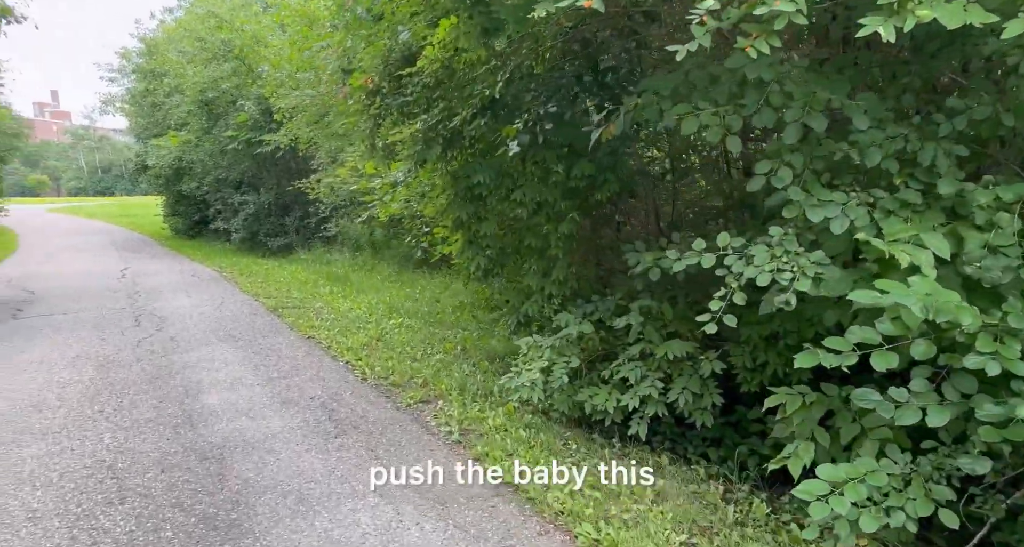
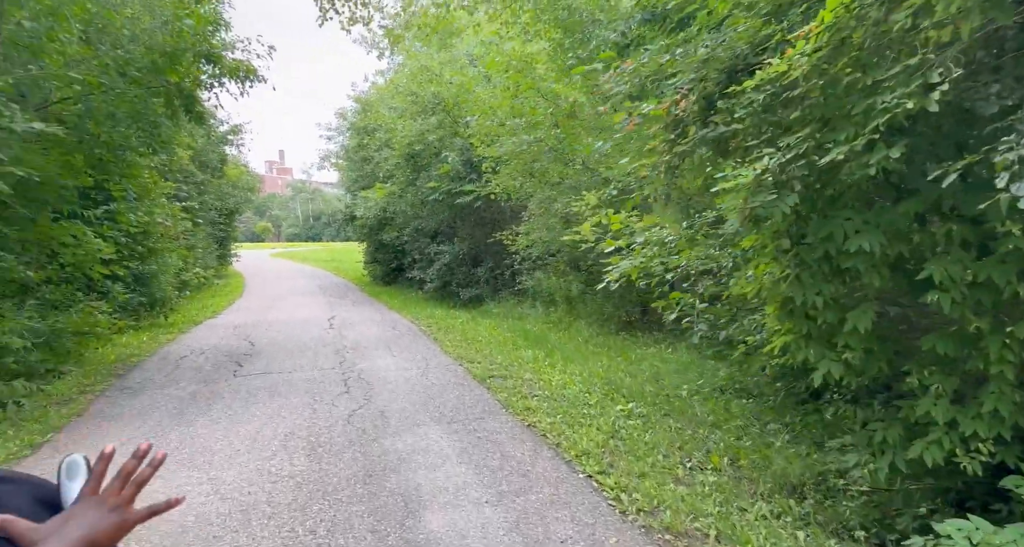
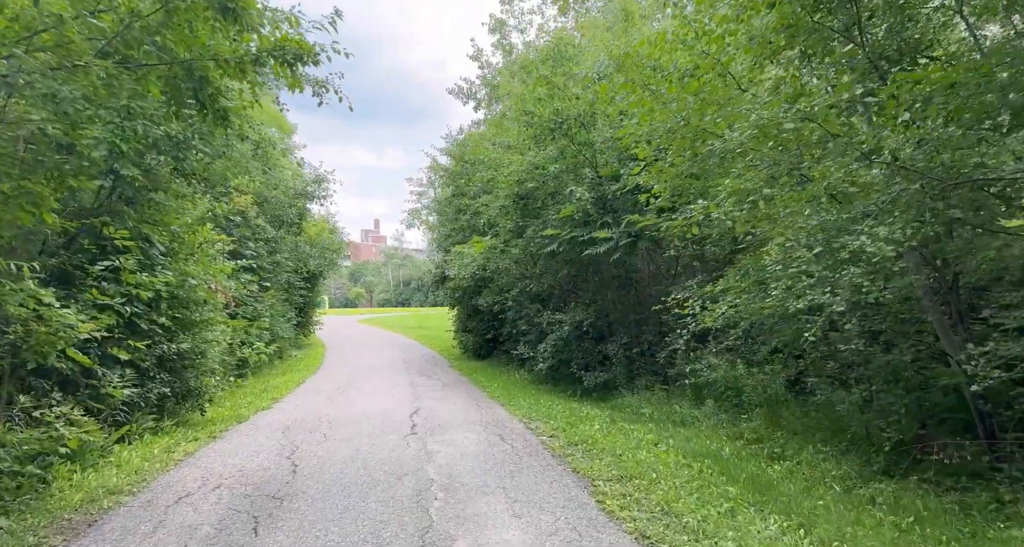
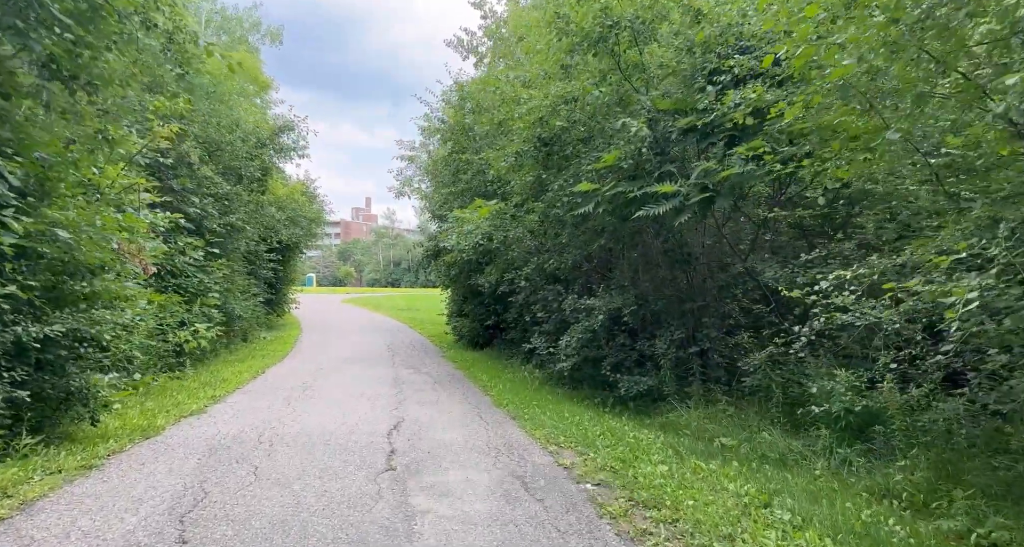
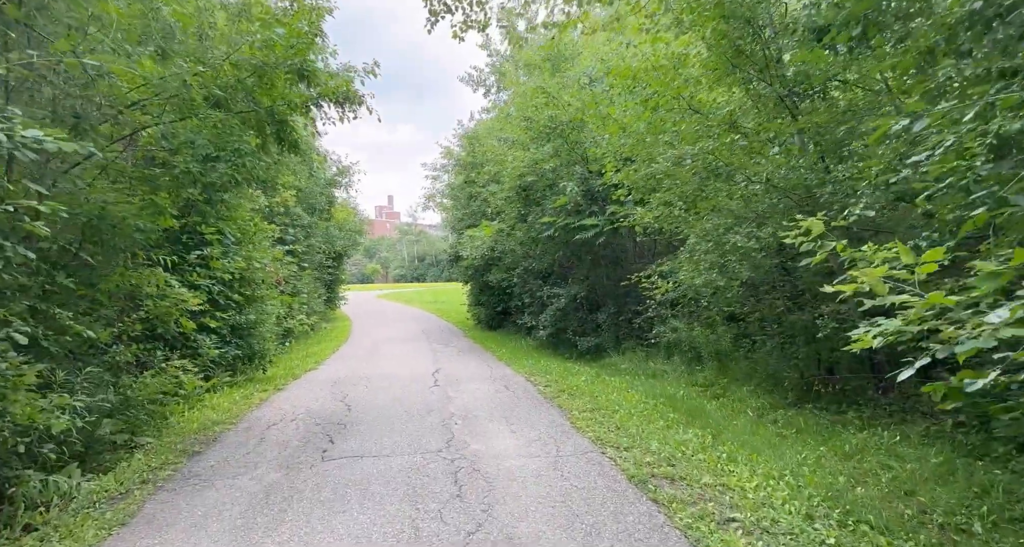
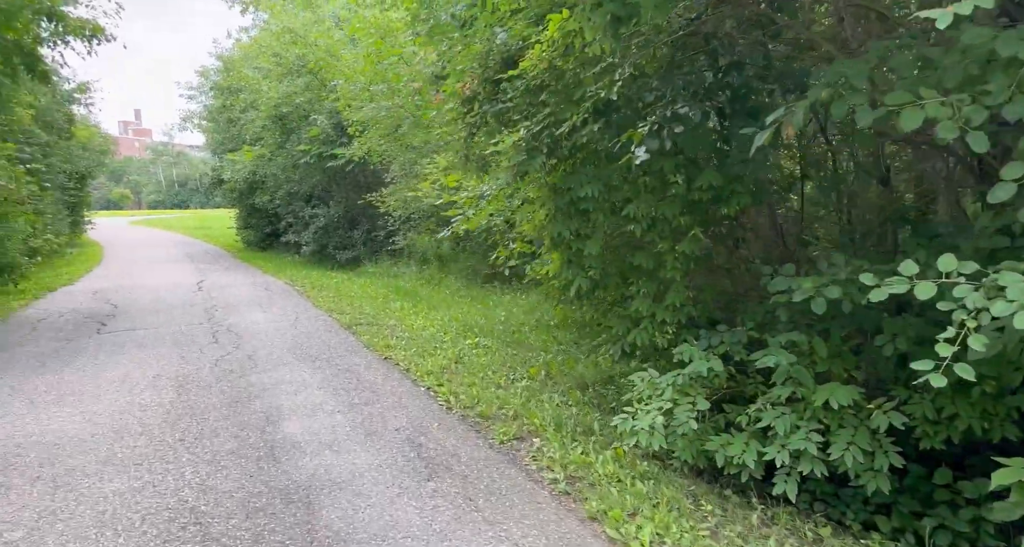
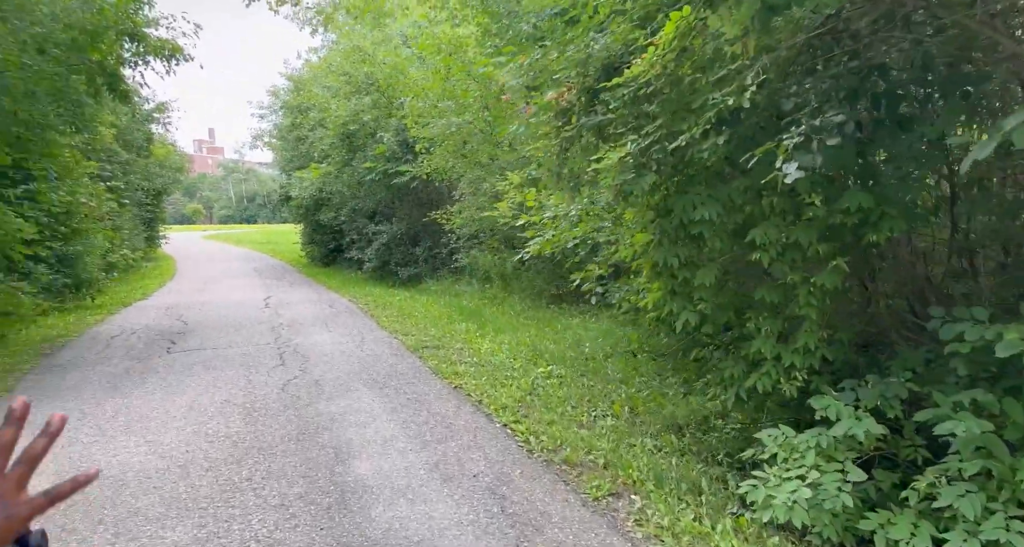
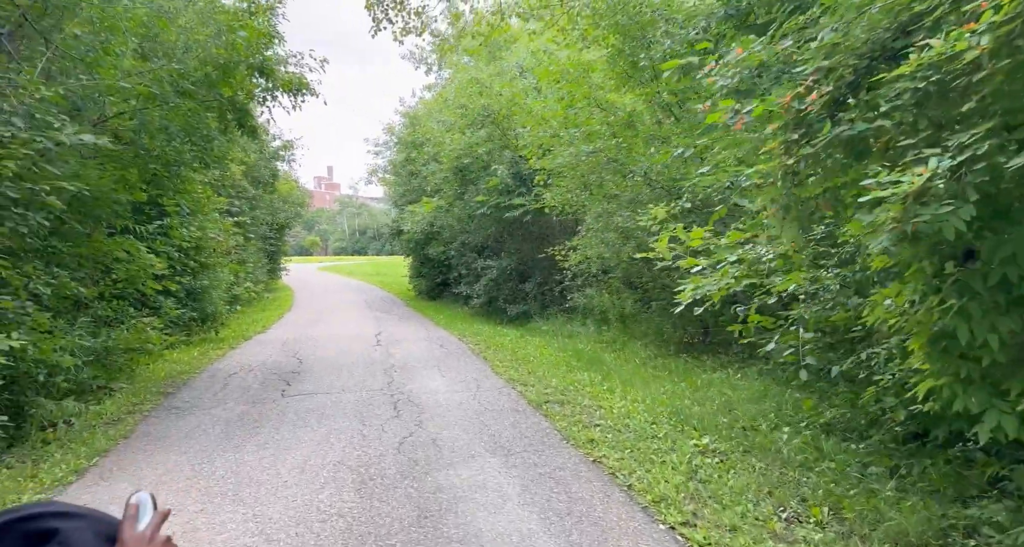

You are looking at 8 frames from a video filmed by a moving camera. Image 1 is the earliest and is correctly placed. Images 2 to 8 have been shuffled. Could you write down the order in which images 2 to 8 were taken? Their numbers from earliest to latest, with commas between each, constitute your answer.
6, 7, 2, 8, 5, 3, 4
